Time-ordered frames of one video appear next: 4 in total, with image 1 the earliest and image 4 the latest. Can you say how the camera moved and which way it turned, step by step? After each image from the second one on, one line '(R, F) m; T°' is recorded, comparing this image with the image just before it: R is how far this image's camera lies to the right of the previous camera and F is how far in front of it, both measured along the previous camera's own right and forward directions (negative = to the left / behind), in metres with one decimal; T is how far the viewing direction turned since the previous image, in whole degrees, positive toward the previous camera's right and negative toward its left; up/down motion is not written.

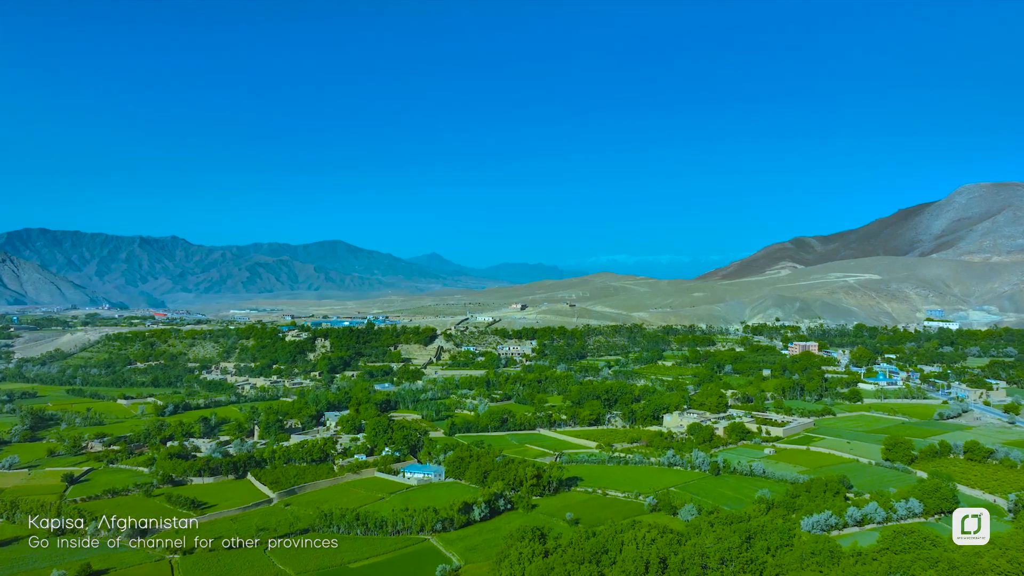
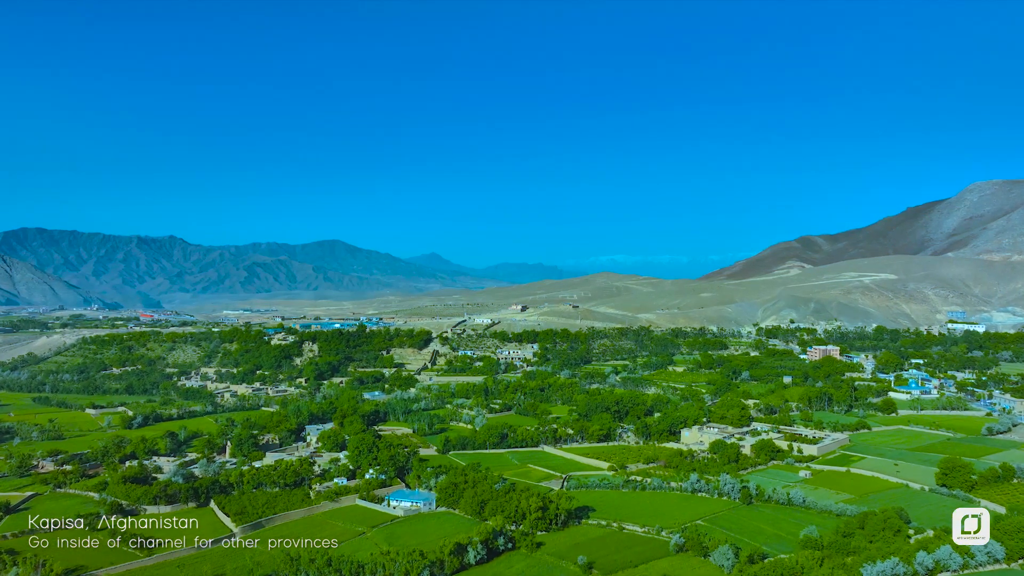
(-0.1, +3.5) m; 0°
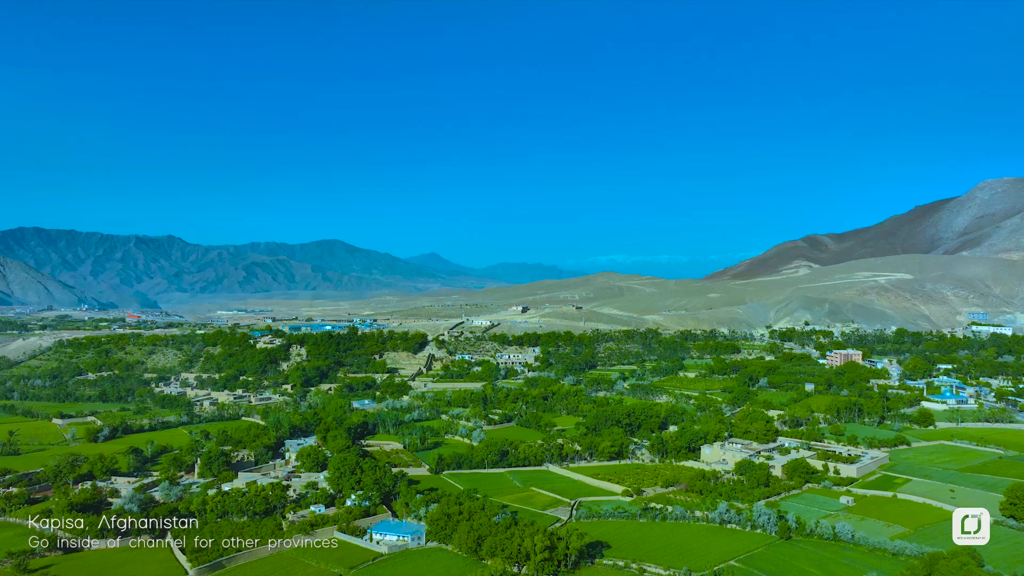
(-0.1, +3.2) m; 0°
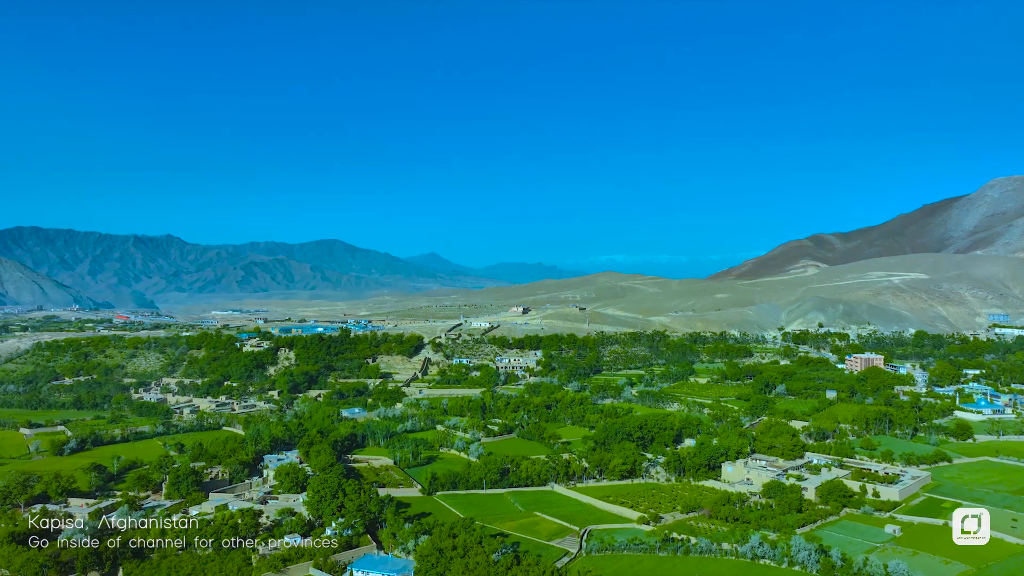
(-0.1, +2.7) m; 0°
